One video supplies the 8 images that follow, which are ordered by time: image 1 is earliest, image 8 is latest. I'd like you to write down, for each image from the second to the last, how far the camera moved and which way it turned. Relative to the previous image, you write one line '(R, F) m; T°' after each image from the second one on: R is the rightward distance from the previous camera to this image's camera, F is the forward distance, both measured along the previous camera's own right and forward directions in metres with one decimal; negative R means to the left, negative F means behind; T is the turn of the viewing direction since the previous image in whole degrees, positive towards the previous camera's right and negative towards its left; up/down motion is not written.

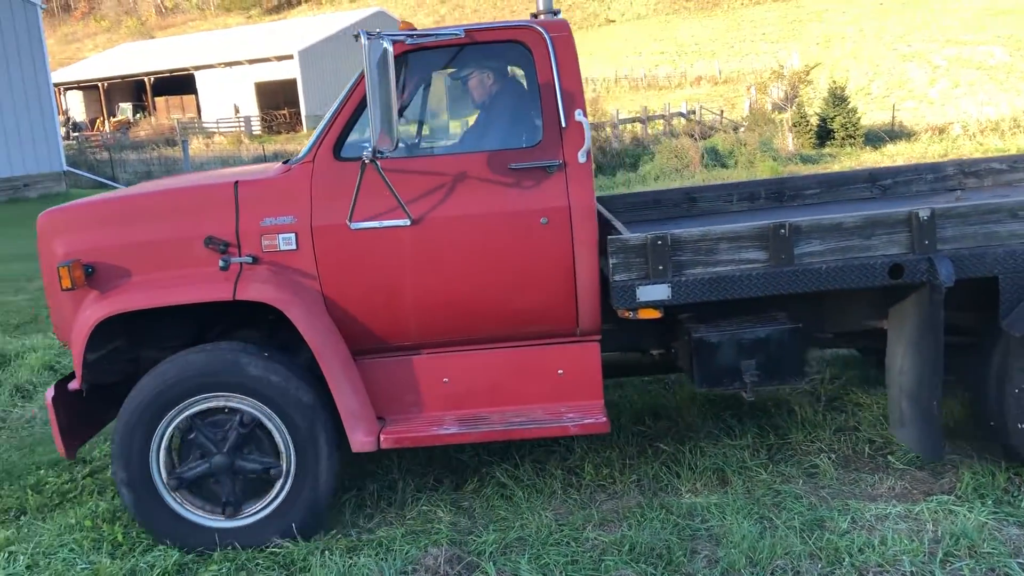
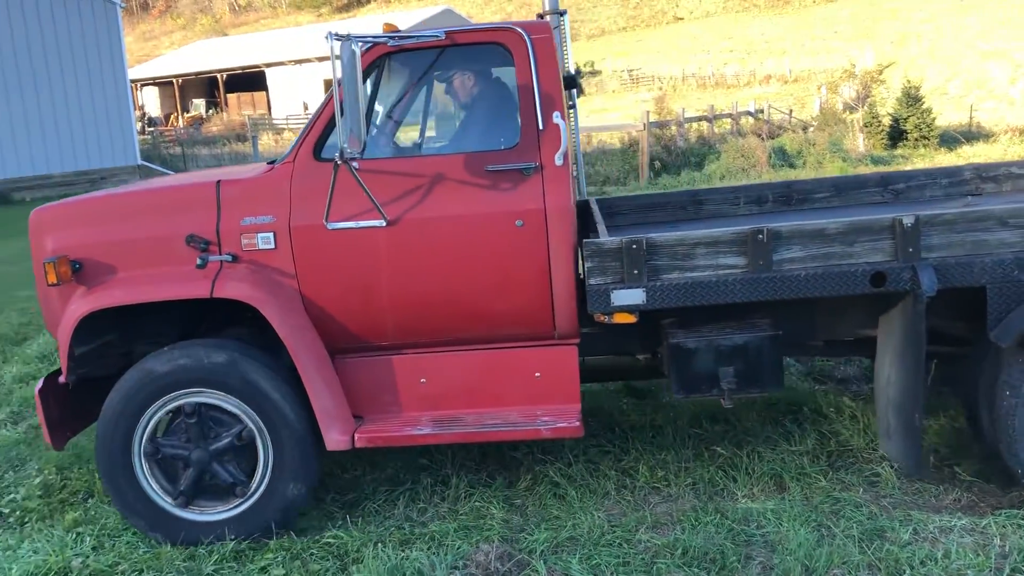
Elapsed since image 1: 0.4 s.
(+0.3, 0.0) m; -4°
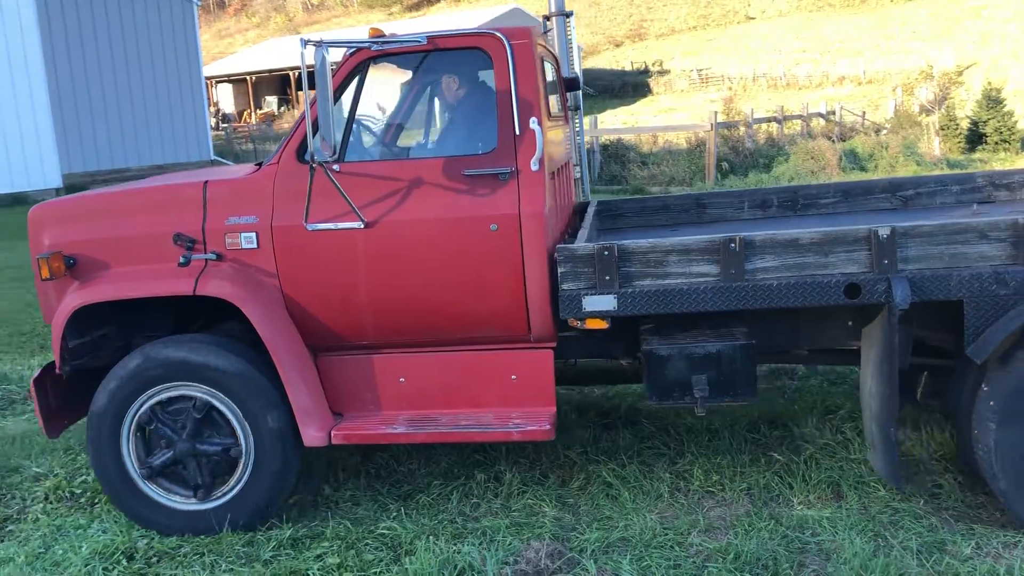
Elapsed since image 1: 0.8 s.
(+0.3, 0.0) m; -4°
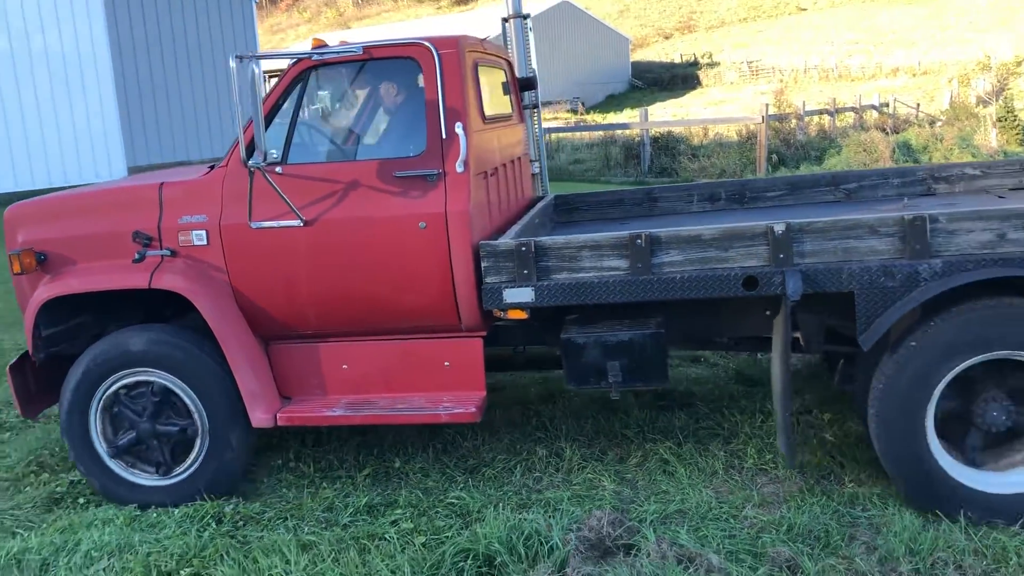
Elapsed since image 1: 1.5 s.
(+0.5, -0.2) m; -2°
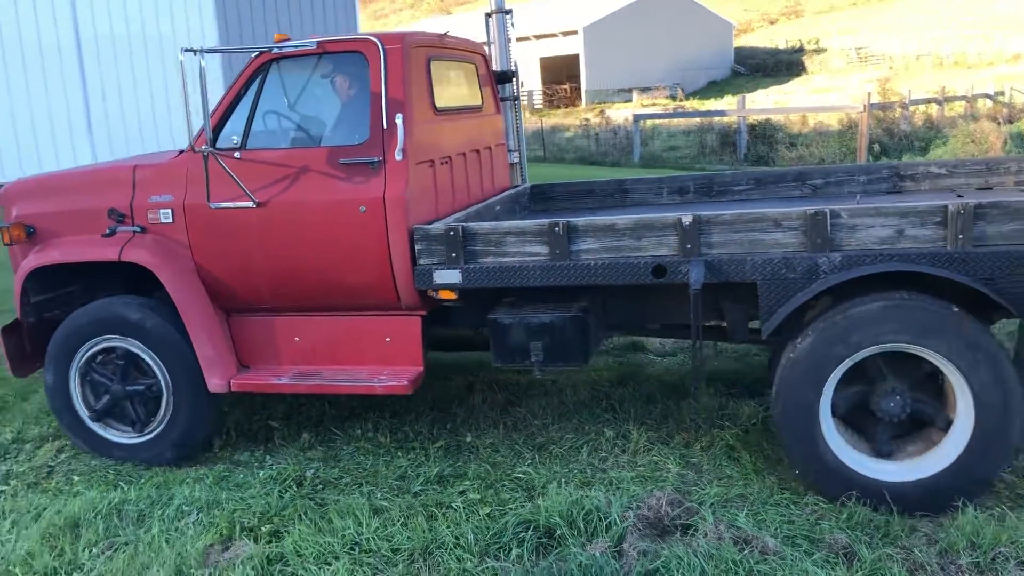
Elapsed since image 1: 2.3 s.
(+0.6, -0.2) m; -5°
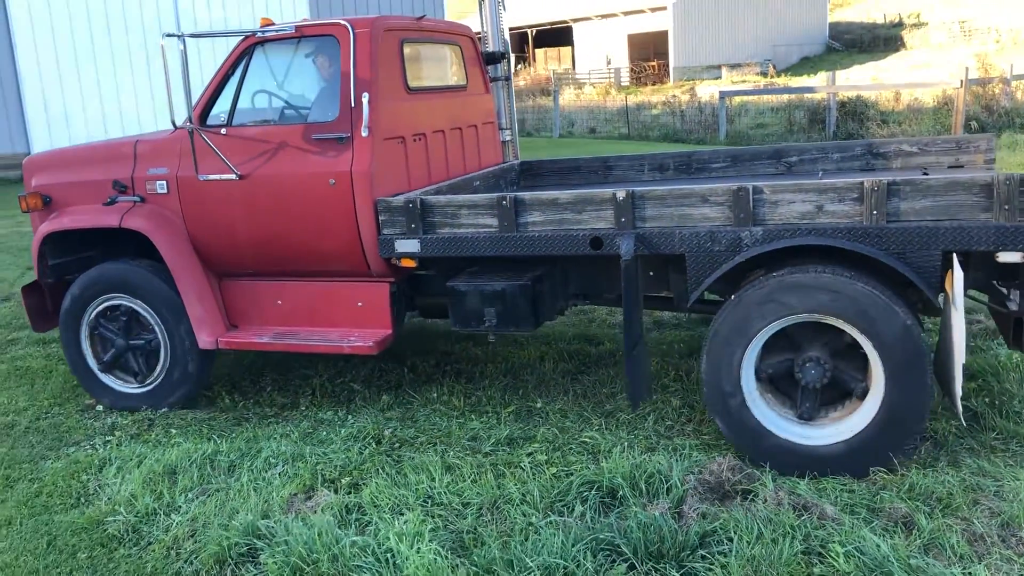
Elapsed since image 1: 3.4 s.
(+0.5, -0.2) m; -5°
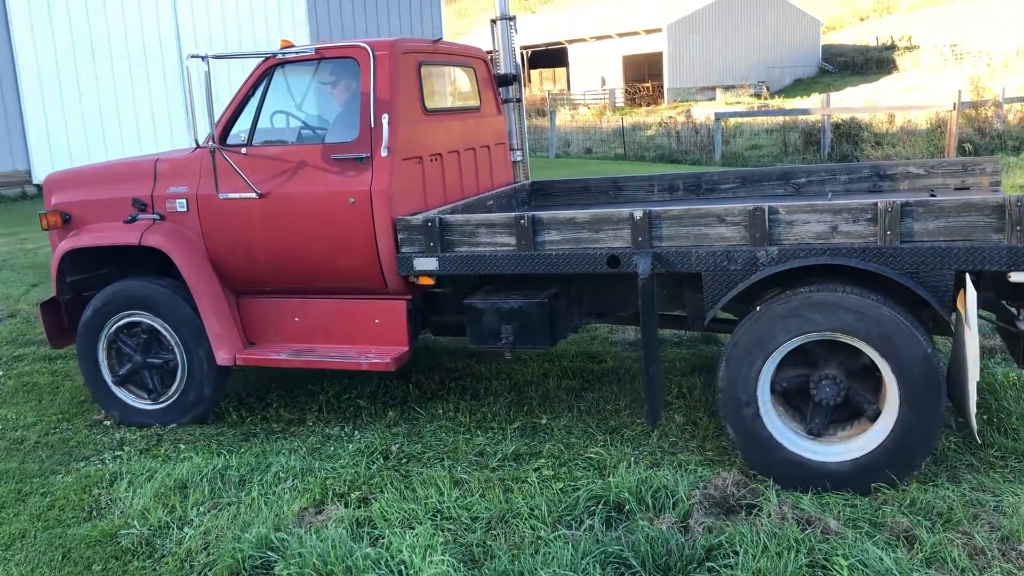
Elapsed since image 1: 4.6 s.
(-0.1, -0.1) m; 0°
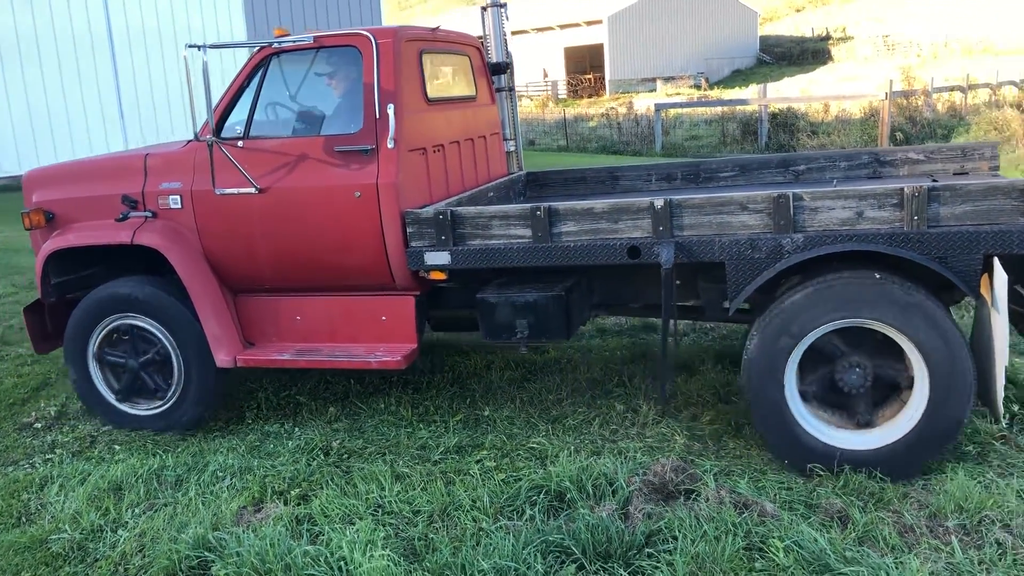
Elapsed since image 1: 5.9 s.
(-0.3, +0.1) m; +3°
